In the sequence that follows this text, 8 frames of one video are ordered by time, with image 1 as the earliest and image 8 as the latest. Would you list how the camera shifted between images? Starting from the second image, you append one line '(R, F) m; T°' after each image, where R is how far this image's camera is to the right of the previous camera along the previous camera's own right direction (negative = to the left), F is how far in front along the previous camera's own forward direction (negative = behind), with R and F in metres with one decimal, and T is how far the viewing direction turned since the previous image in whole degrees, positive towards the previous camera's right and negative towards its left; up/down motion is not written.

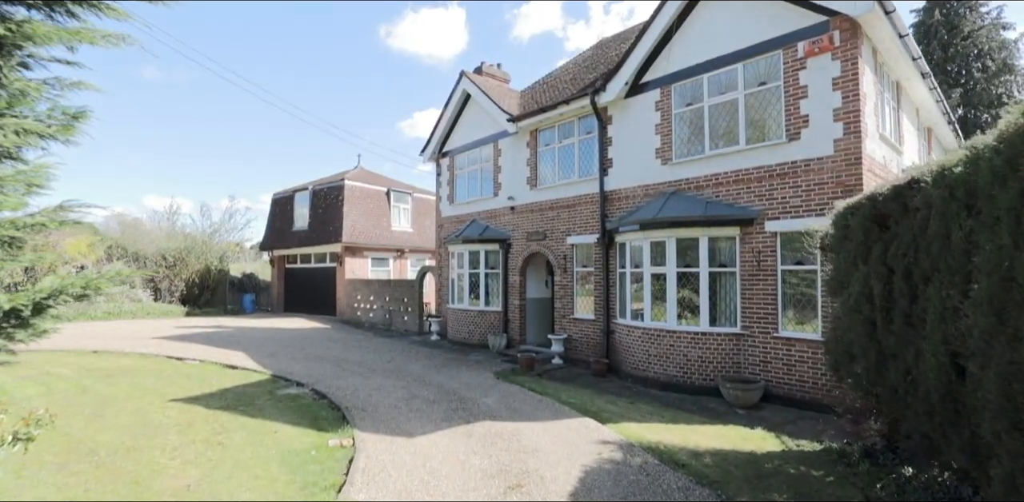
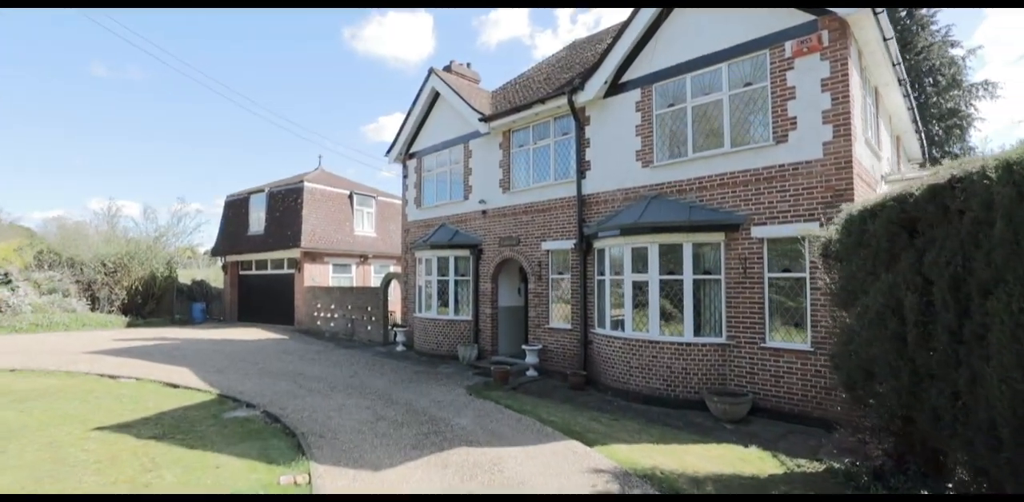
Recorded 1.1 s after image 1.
(-0.2, +0.7) m; +4°
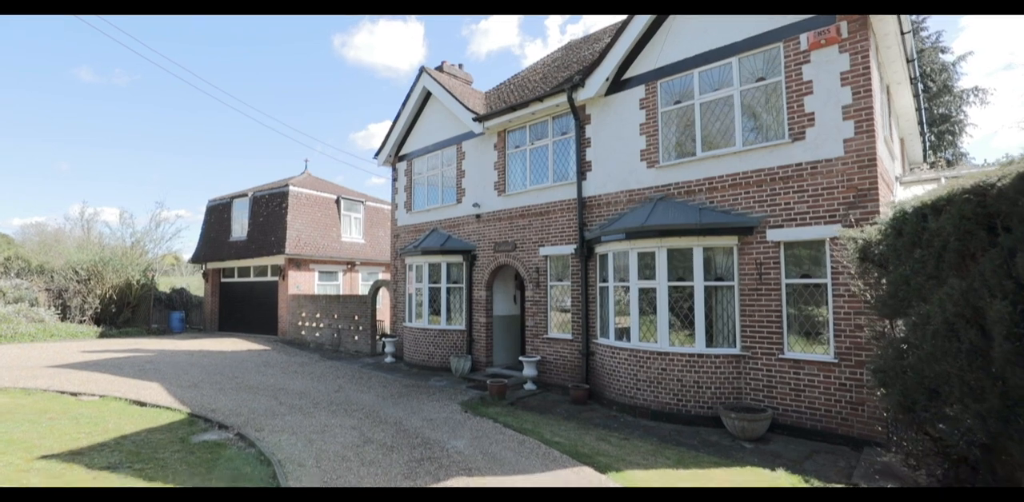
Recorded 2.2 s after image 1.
(-0.2, +0.7) m; +1°
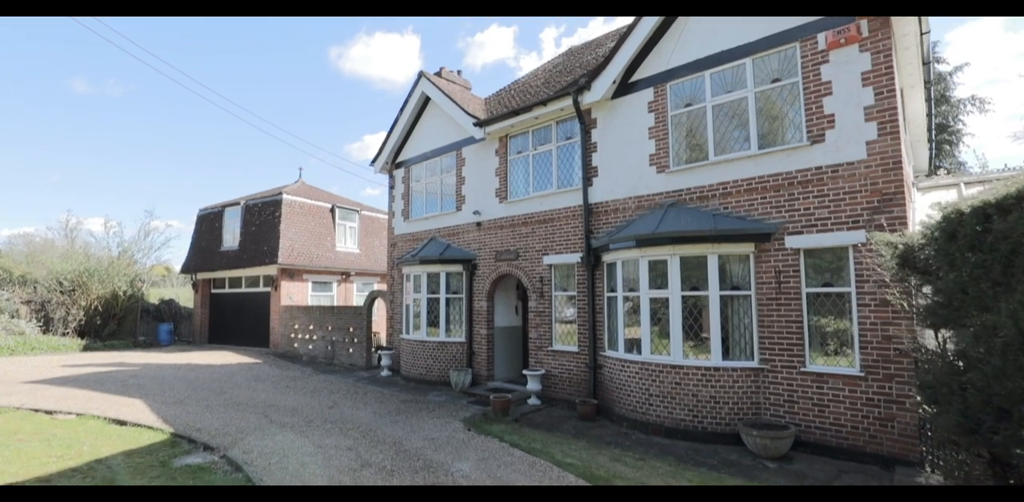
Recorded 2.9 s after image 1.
(-0.2, +0.4) m; +1°
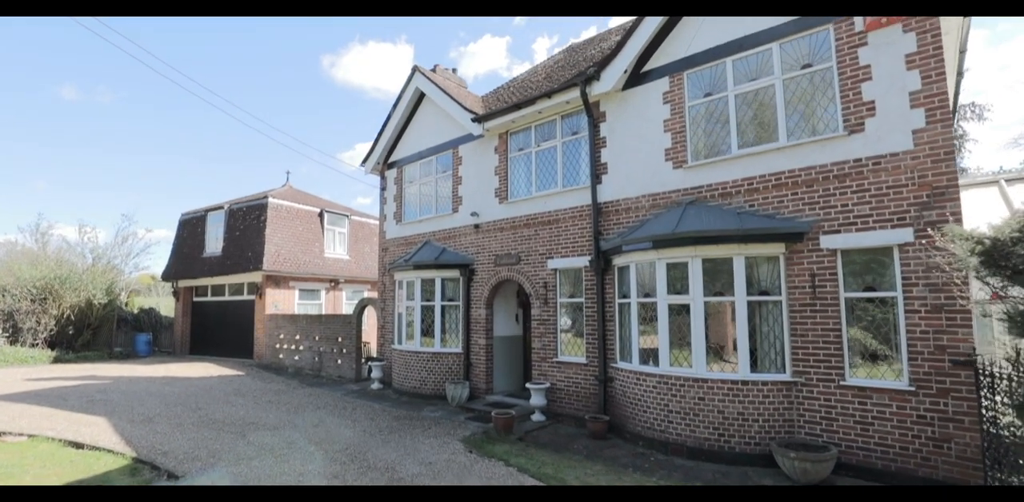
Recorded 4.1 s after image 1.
(-0.2, +0.8) m; +1°
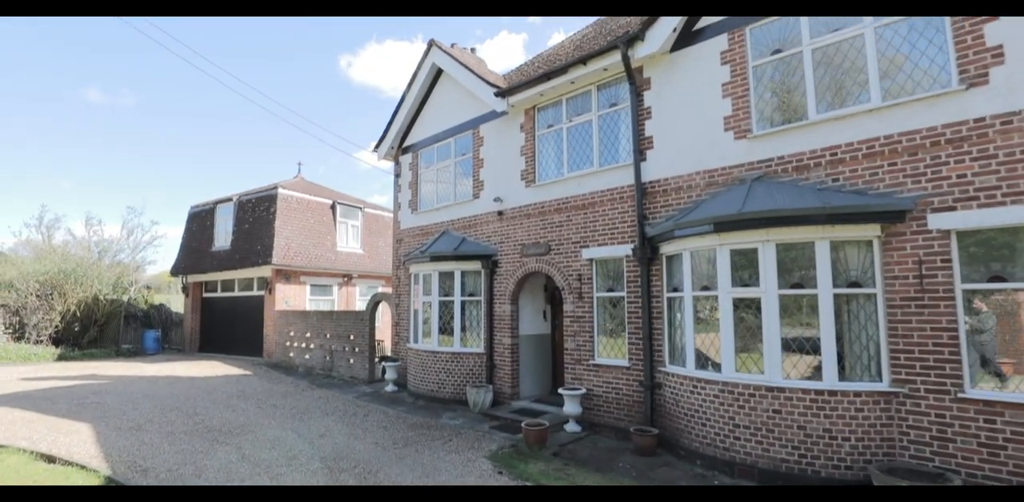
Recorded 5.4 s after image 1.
(-0.3, +1.2) m; -2°
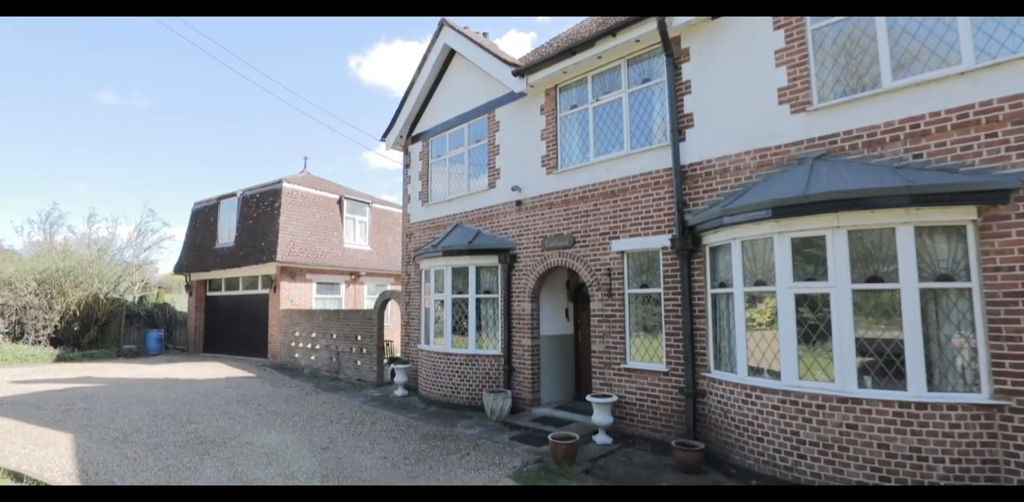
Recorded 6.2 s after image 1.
(-0.2, +0.9) m; -1°
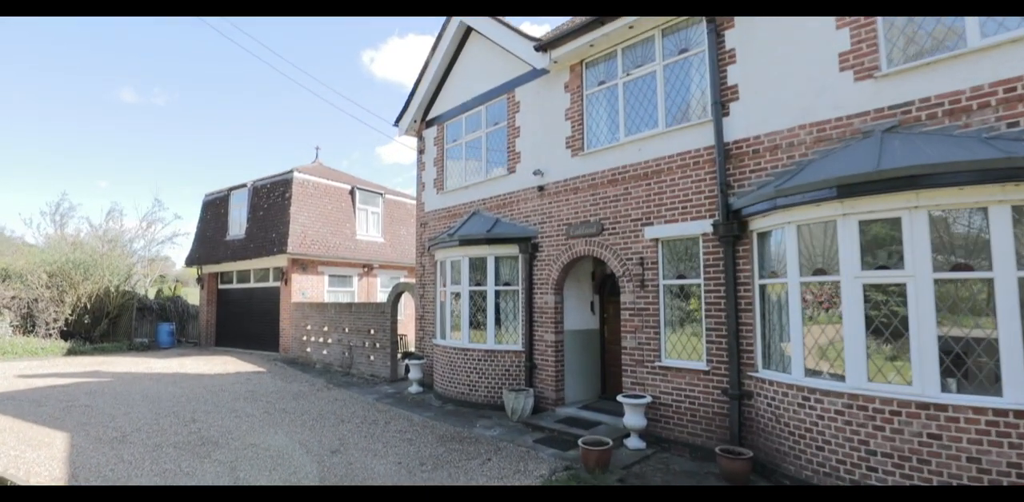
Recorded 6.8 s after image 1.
(-0.2, +0.7) m; -1°
